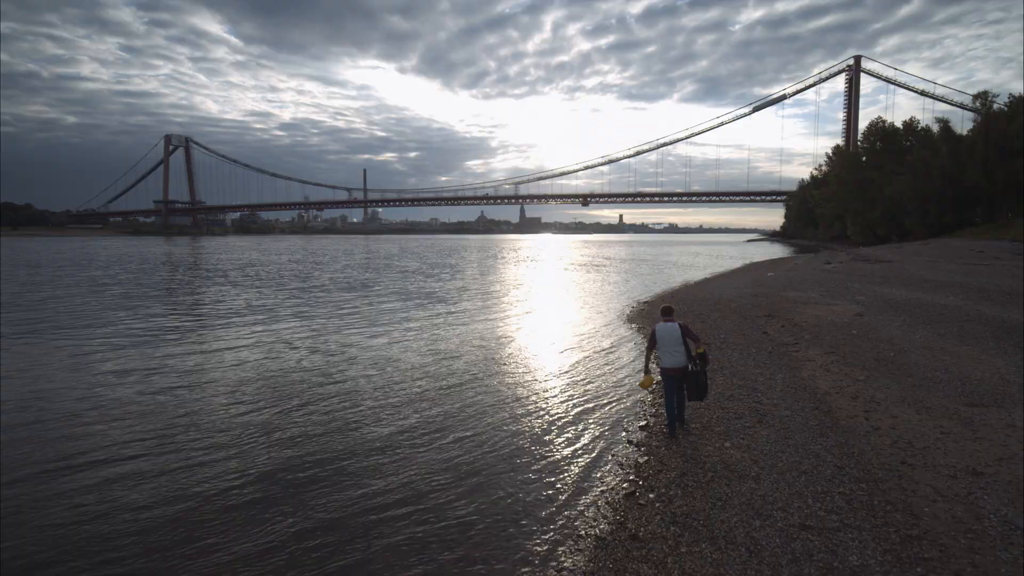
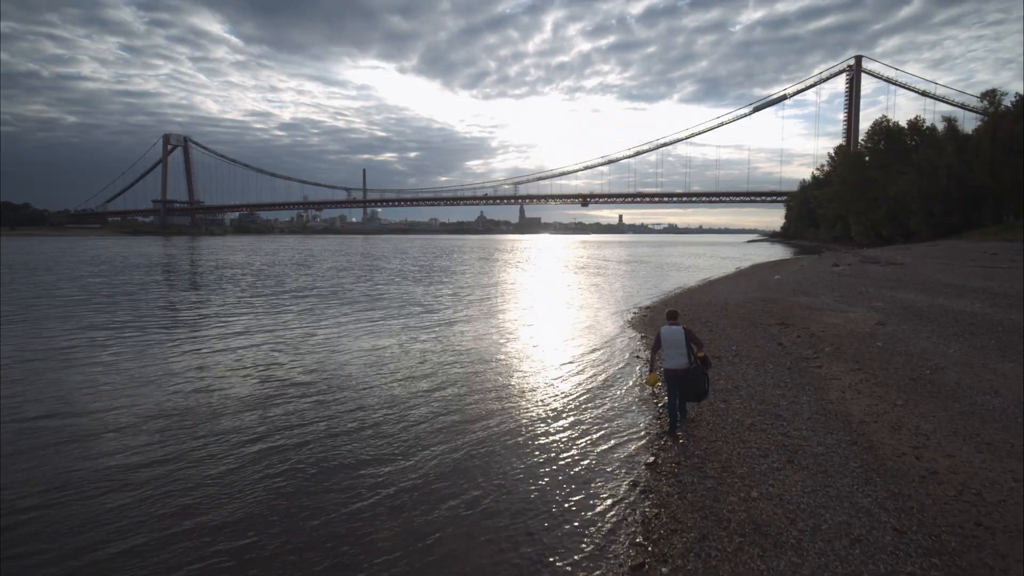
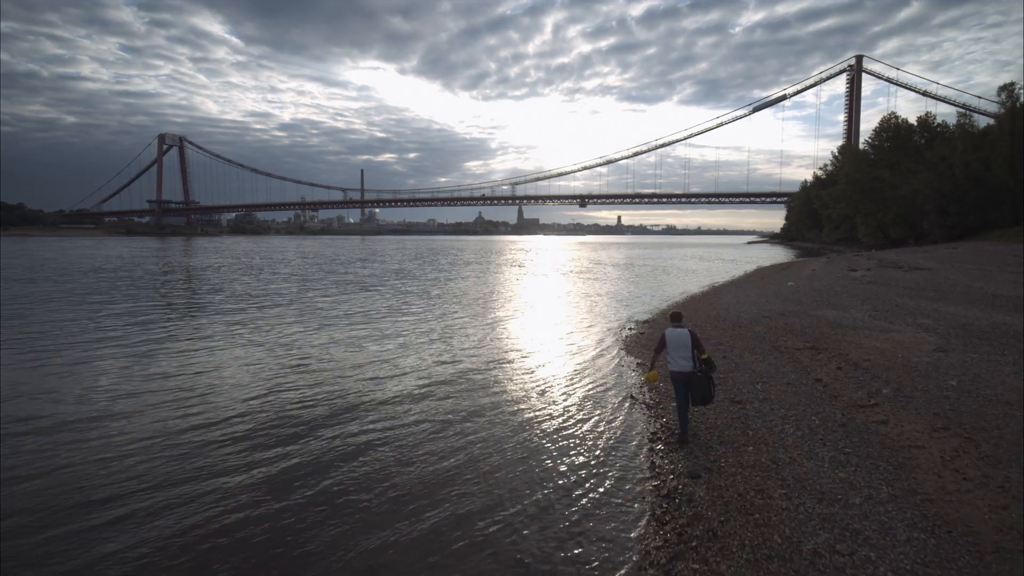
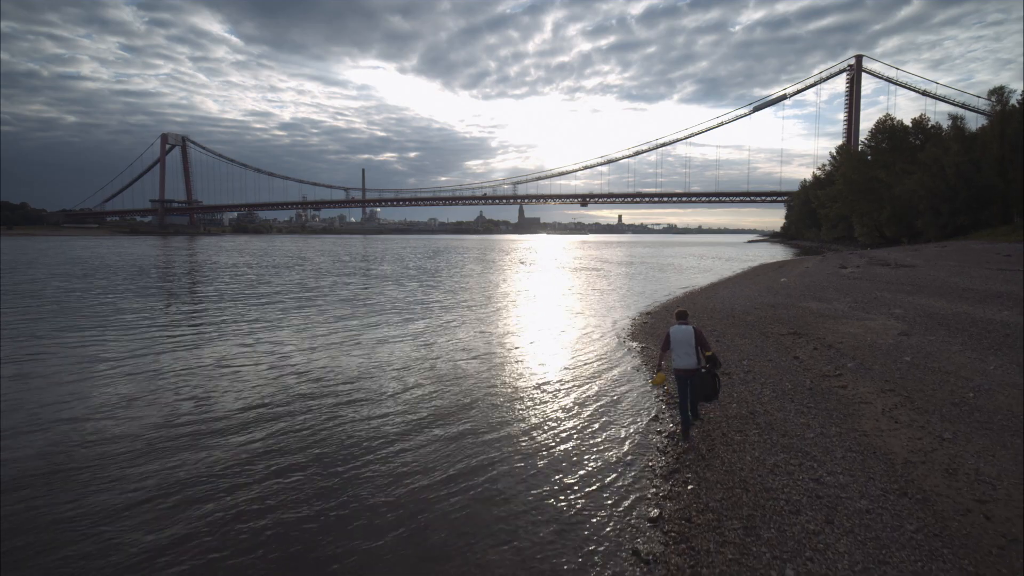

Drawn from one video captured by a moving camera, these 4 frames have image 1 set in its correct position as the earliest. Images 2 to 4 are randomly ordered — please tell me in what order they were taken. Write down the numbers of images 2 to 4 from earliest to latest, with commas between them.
2, 4, 3
